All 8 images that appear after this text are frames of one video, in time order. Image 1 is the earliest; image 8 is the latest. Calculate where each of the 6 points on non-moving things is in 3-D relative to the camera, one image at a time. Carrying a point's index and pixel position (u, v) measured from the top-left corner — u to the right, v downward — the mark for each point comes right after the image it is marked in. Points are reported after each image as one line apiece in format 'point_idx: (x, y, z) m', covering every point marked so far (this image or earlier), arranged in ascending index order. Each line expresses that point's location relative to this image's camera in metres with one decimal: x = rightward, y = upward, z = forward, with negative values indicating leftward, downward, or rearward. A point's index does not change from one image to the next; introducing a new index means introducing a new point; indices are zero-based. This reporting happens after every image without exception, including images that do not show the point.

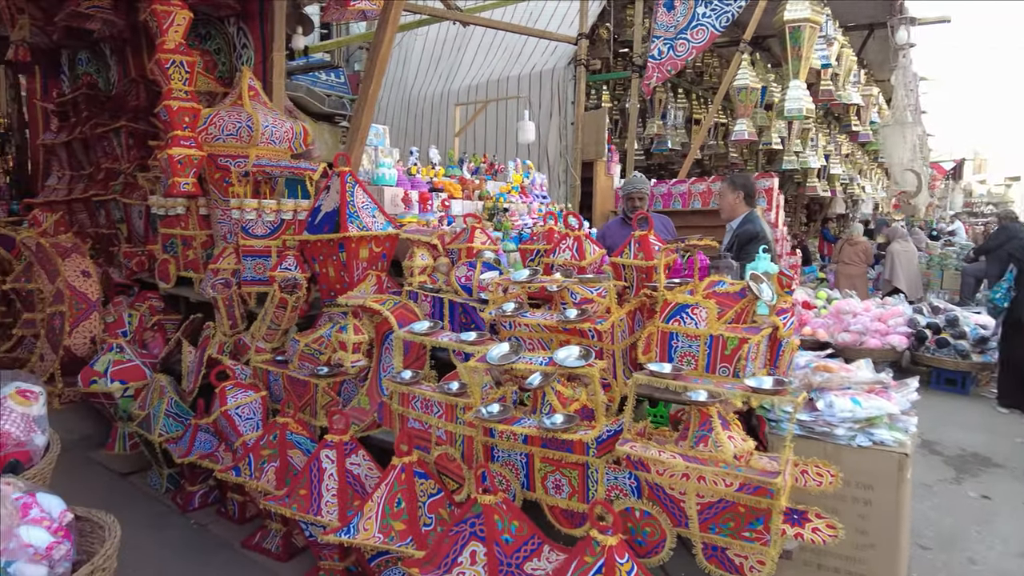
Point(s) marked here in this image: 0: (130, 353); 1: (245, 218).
0: (-1.8, -0.3, +3.1) m
1: (-1.2, +0.3, +3.1) m
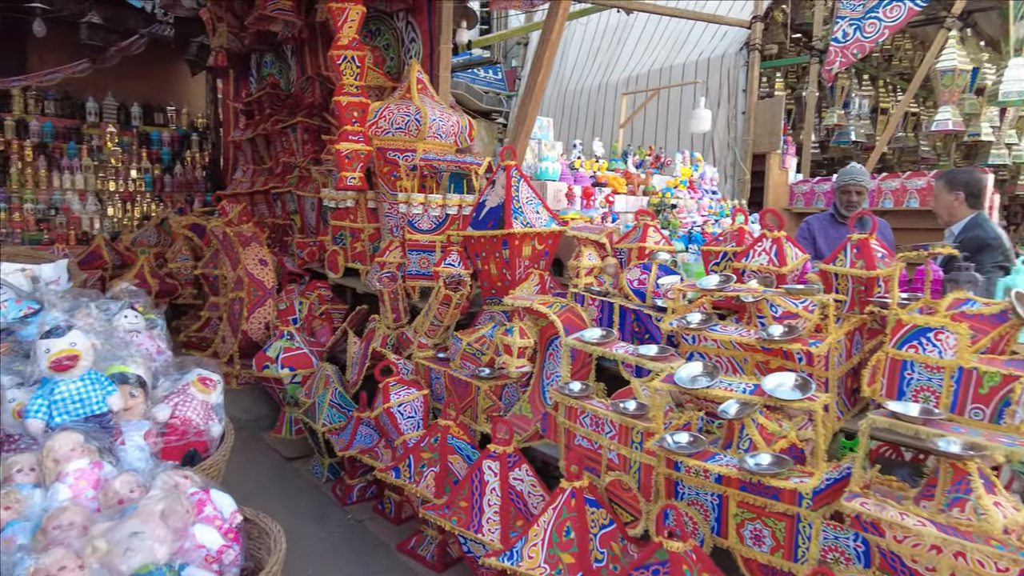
0: (-1.0, -0.3, +3.3) m
1: (-0.5, +0.4, +3.1) m
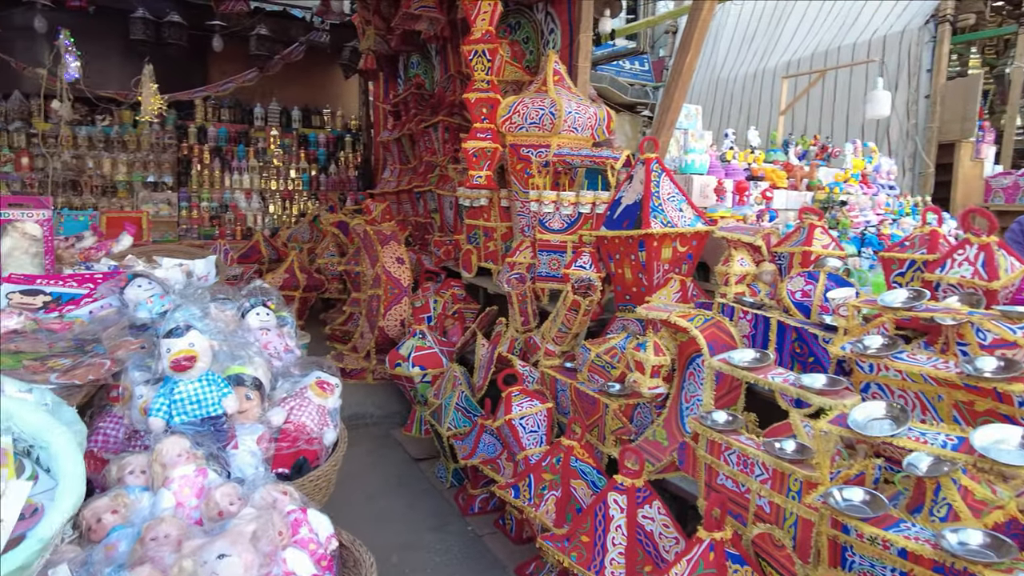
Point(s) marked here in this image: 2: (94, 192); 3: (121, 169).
0: (-0.4, -0.3, +3.2) m
1: (+0.1, +0.3, +2.9) m
2: (-3.8, +0.9, +6.0) m
3: (-3.6, +1.1, +6.1) m
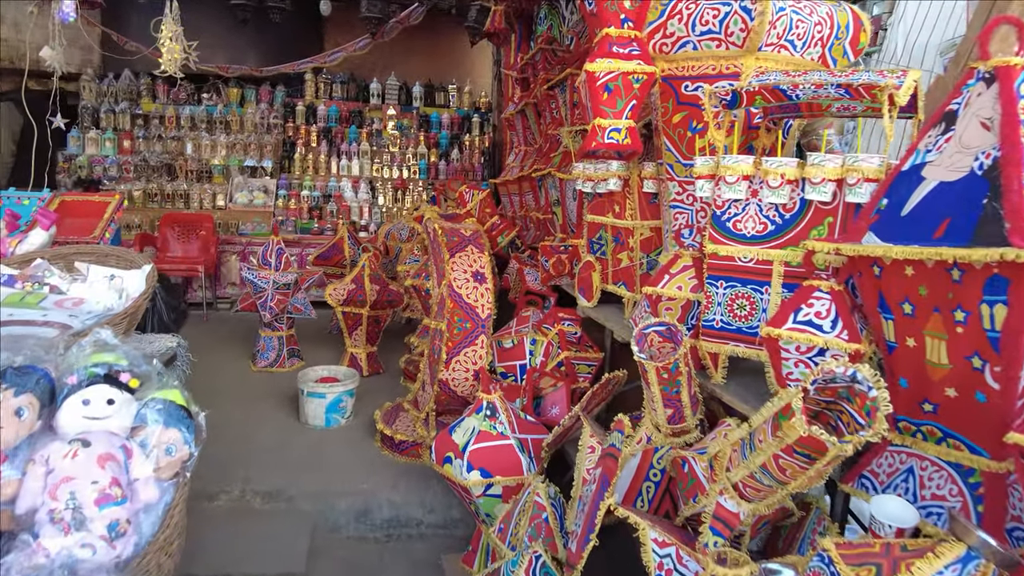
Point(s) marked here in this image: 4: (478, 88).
0: (0.0, -0.4, +1.9) m
1: (+0.5, +0.2, +1.5) m
2: (-2.6, +0.9, +5.4) m
3: (-2.4, +1.1, +5.4) m
4: (-0.3, +1.9, +6.3) m
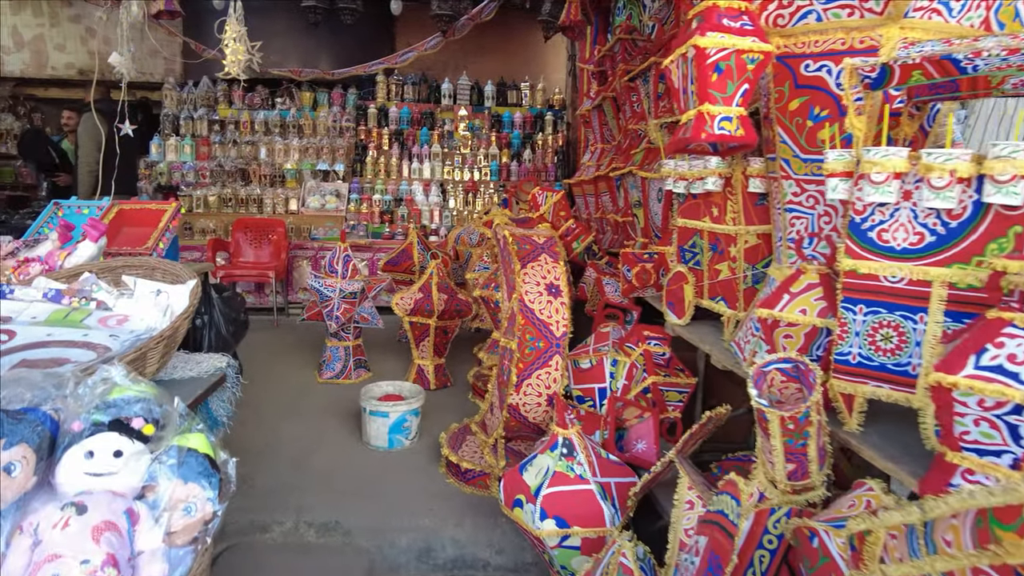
0: (+0.2, -0.4, +1.6) m
1: (+0.6, +0.2, +1.2) m
2: (-2.0, +0.9, +5.4) m
3: (-1.8, +1.1, +5.4) m
4: (+0.4, +1.9, +6.1) m
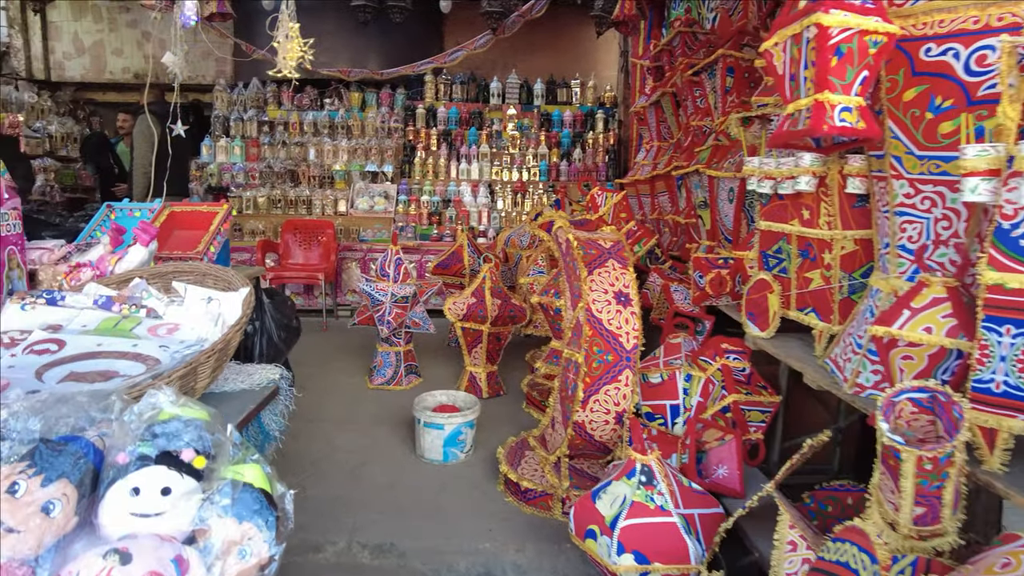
0: (+0.3, -0.4, +1.5) m
1: (+0.7, +0.1, +1.0) m
2: (-1.6, +0.9, +5.4) m
3: (-1.4, +1.1, +5.4) m
4: (+0.8, +1.9, +5.9) m
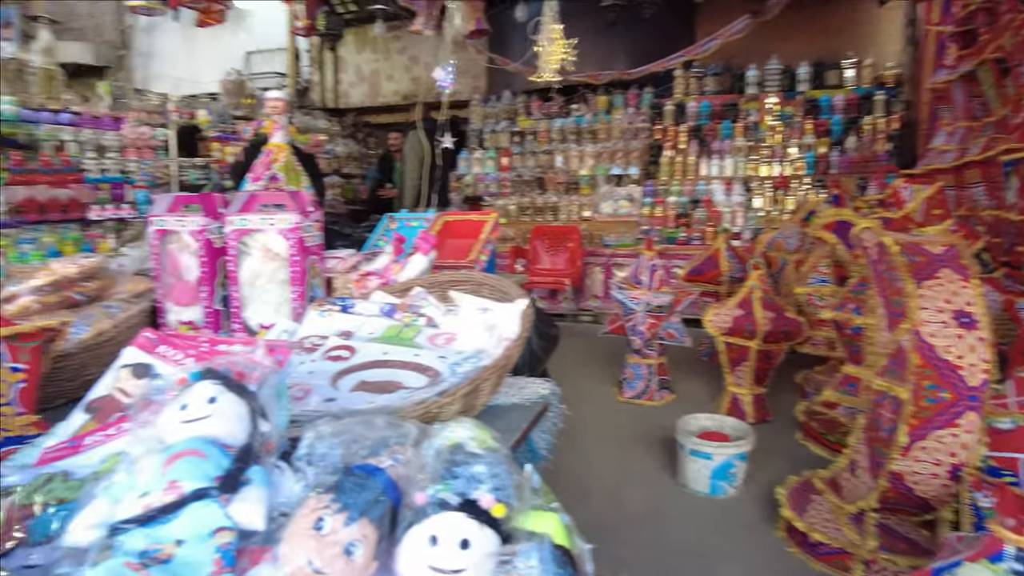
0: (+0.9, -0.5, +1.1) m
1: (+1.1, +0.1, +0.5) m
2: (+0.4, +0.8, +5.4) m
3: (+0.6, +1.0, +5.3) m
4: (+2.9, +1.8, +5.1) m
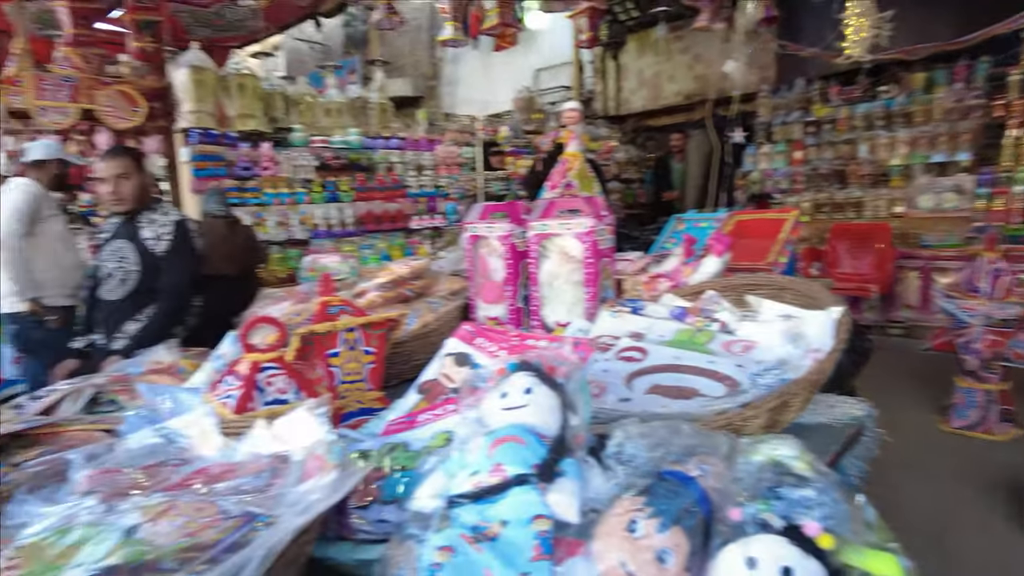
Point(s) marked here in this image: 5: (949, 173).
0: (+1.3, -0.5, +0.6) m
1: (+1.3, +0.1, 0.0) m
2: (+2.5, +0.8, +4.8) m
3: (+2.7, +1.0, +4.6) m
4: (+4.7, +1.7, +3.5) m
5: (+2.9, +0.8, +4.5) m
